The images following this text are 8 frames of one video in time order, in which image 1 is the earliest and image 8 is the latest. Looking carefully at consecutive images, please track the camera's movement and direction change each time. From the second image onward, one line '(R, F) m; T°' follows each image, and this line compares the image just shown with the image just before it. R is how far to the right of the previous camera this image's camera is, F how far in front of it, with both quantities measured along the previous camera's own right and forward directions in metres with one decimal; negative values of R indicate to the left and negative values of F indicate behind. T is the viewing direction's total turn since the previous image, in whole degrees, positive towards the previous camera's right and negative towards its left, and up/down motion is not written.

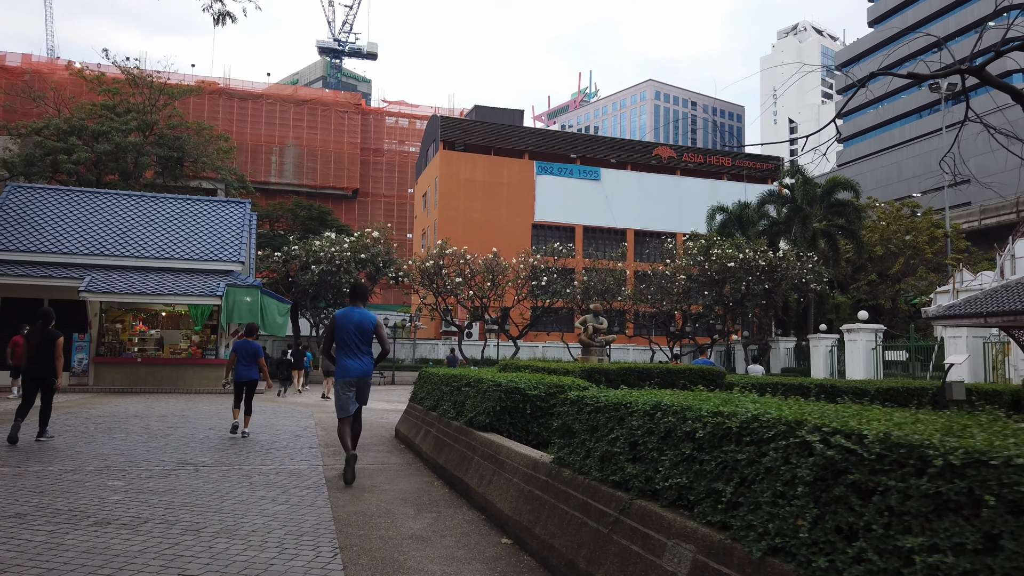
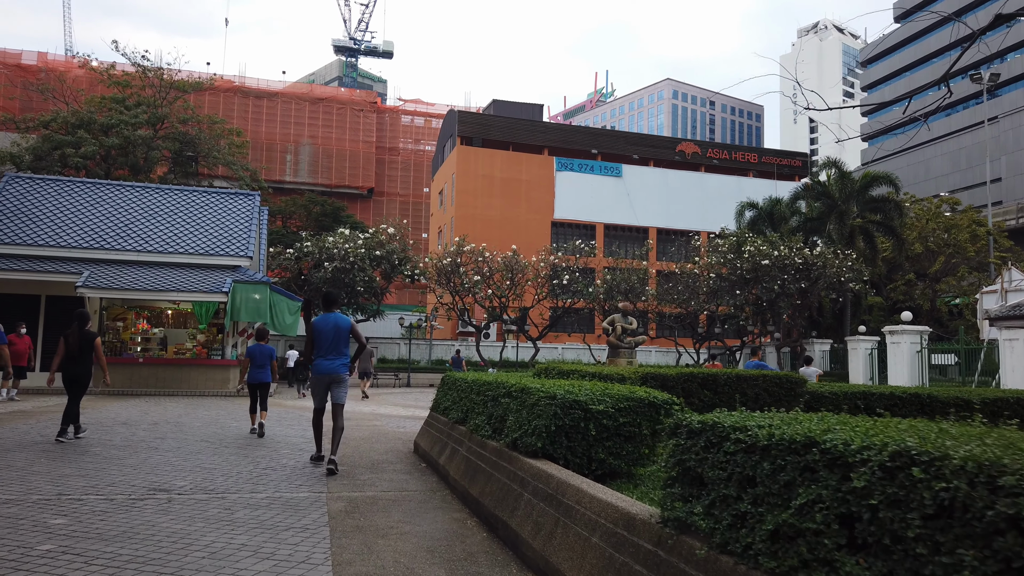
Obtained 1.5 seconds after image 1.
(-0.3, +1.3) m; -1°
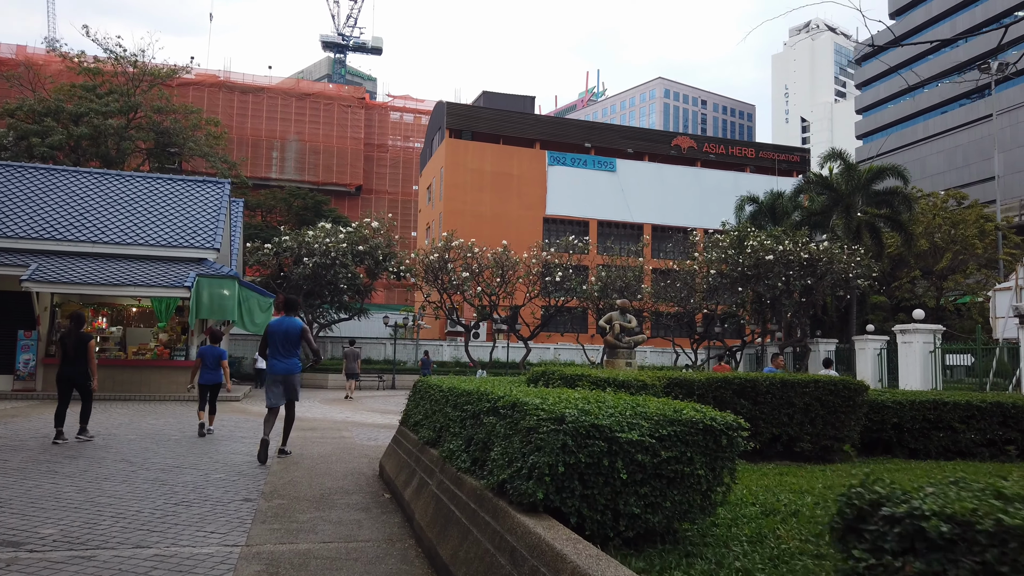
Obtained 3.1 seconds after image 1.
(0.0, +1.5) m; +1°
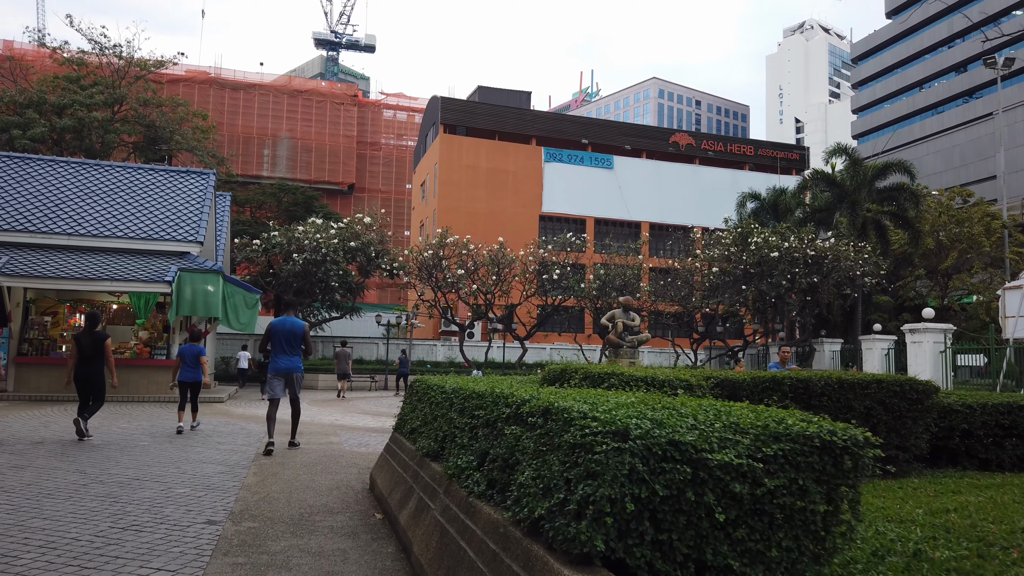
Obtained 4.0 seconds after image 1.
(-0.1, +0.8) m; +1°
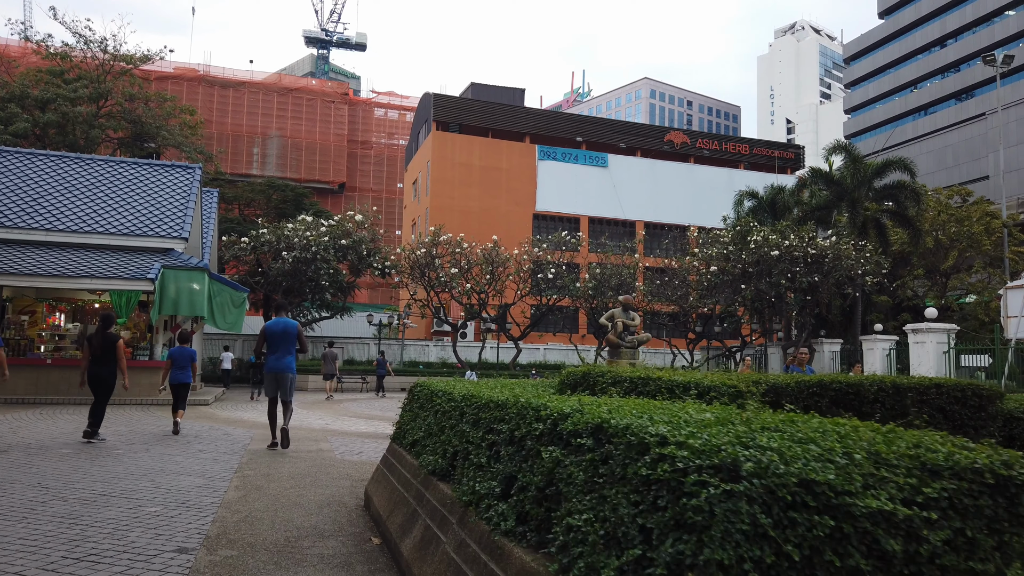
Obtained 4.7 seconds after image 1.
(-0.1, +0.6) m; +1°
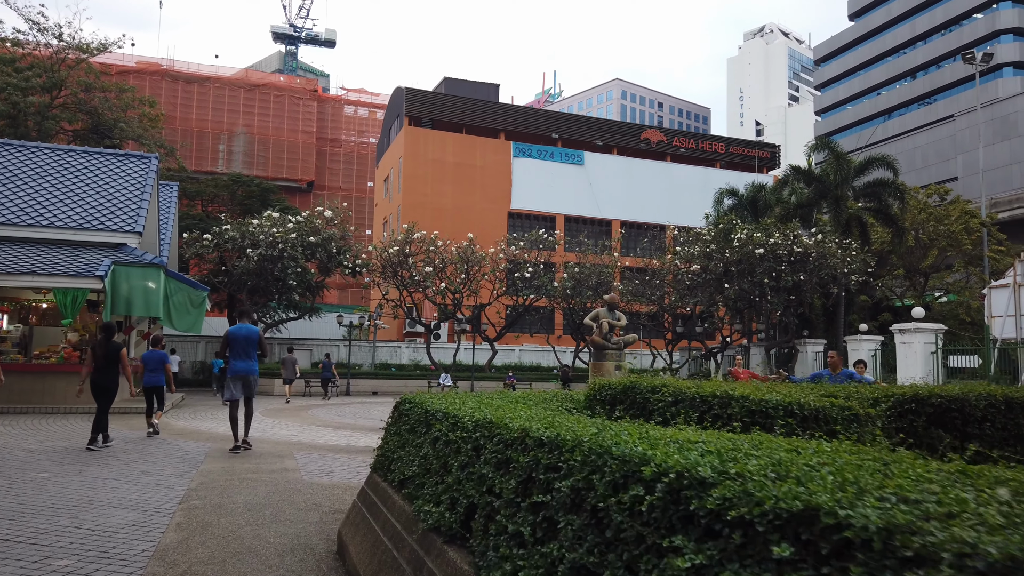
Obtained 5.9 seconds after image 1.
(-0.2, +1.0) m; +2°
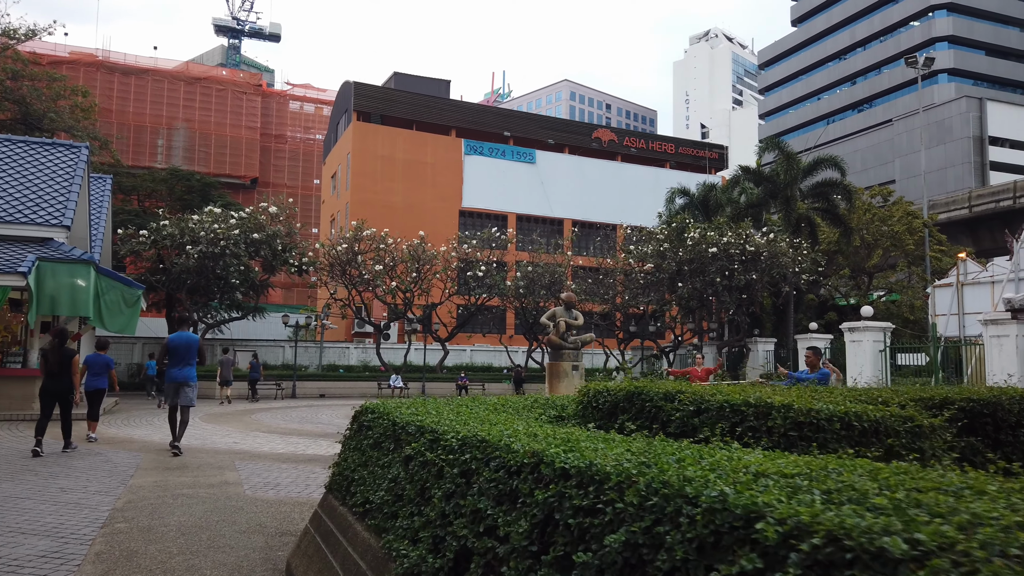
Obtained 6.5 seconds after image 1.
(-0.1, +0.5) m; +4°
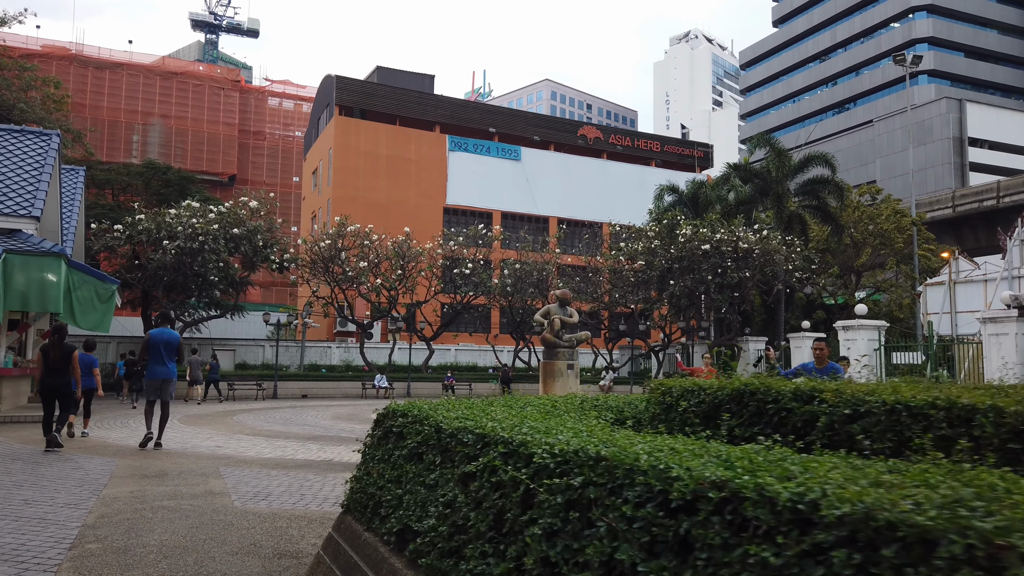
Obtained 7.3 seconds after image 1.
(-0.3, +0.6) m; +2°
